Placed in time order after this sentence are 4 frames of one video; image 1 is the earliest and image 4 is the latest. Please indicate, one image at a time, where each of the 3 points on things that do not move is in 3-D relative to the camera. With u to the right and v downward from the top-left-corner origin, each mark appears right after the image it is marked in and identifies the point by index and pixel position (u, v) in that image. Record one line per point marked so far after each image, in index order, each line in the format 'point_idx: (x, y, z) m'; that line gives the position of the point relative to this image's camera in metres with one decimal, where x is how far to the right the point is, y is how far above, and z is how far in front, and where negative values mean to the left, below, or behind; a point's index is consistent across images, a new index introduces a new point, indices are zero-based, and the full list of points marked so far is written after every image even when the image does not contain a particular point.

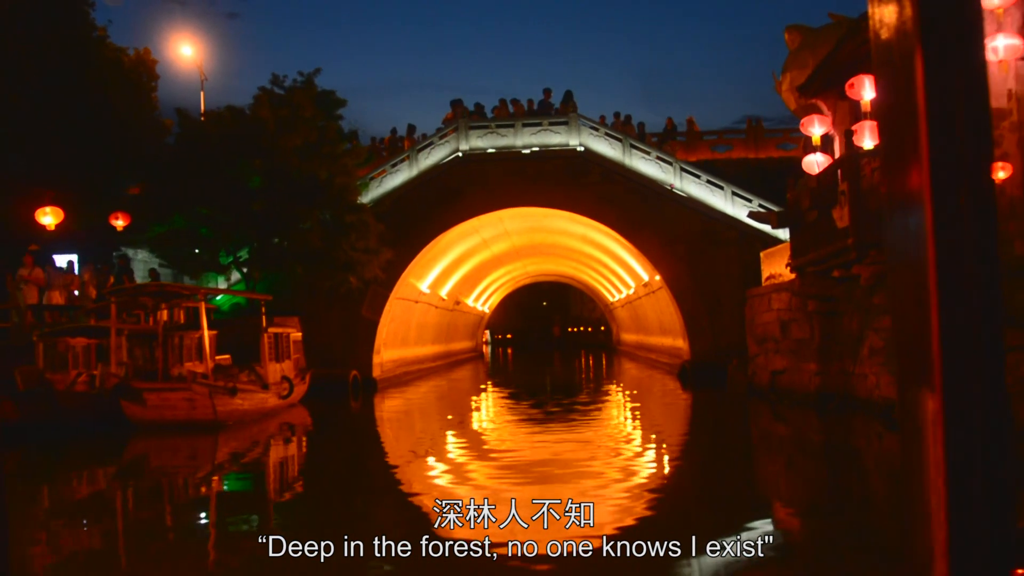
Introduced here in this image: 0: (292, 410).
0: (-4.7, -2.6, +17.5) m
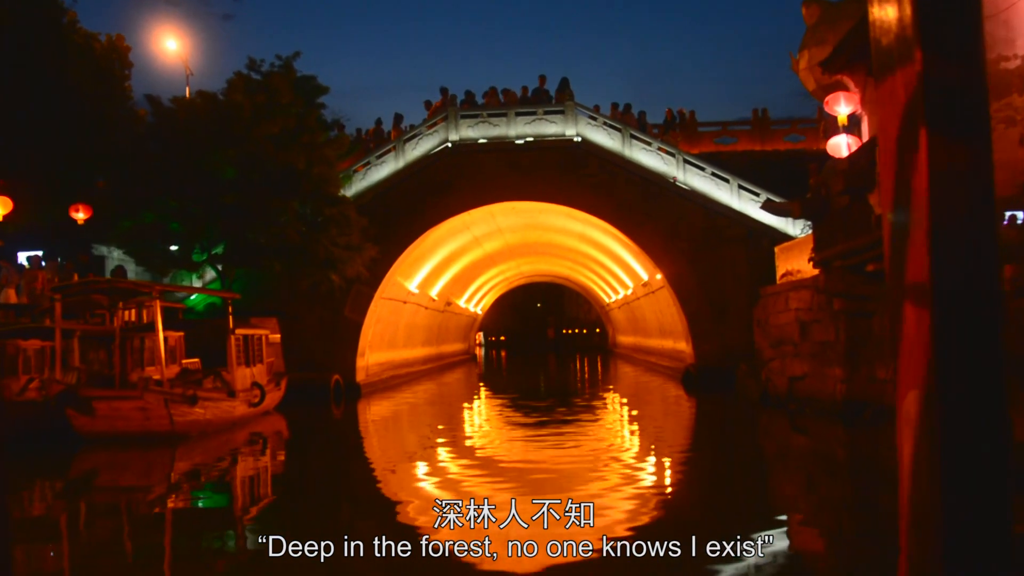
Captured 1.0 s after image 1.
0: (-4.9, -2.6, +16.3) m
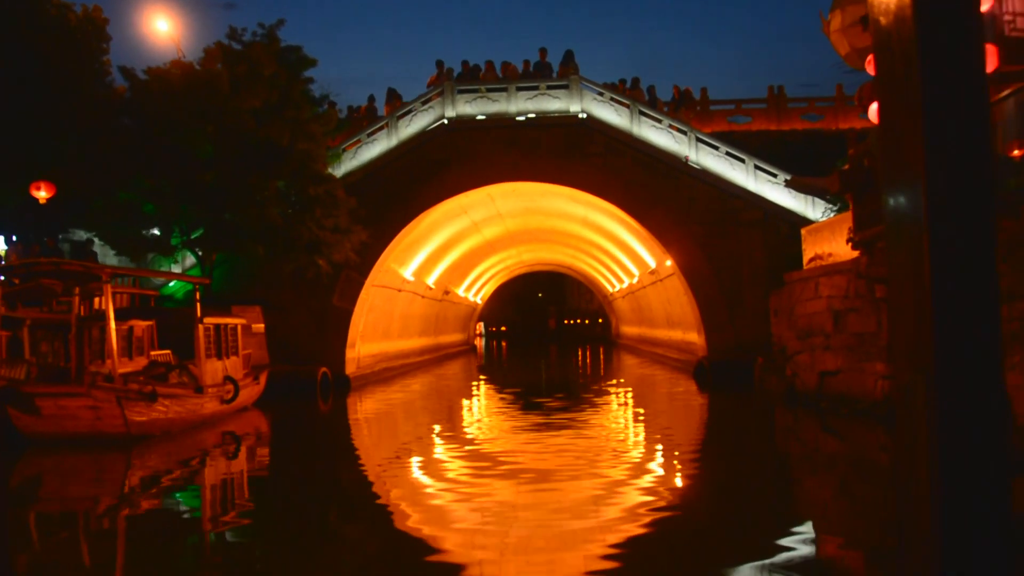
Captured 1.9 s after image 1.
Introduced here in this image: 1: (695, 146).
0: (-4.9, -2.3, +15.3) m
1: (+4.0, +3.1, +18.2) m
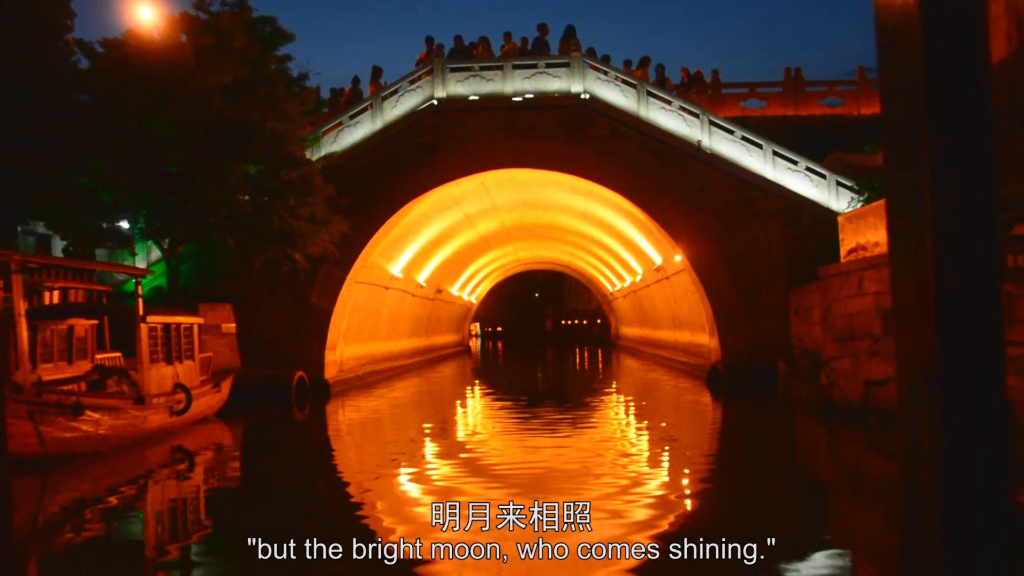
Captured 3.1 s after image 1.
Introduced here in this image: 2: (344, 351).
0: (-5.0, -2.2, +13.9) m
1: (+3.9, +3.1, +16.9) m
2: (-3.8, -1.4, +18.9) m
